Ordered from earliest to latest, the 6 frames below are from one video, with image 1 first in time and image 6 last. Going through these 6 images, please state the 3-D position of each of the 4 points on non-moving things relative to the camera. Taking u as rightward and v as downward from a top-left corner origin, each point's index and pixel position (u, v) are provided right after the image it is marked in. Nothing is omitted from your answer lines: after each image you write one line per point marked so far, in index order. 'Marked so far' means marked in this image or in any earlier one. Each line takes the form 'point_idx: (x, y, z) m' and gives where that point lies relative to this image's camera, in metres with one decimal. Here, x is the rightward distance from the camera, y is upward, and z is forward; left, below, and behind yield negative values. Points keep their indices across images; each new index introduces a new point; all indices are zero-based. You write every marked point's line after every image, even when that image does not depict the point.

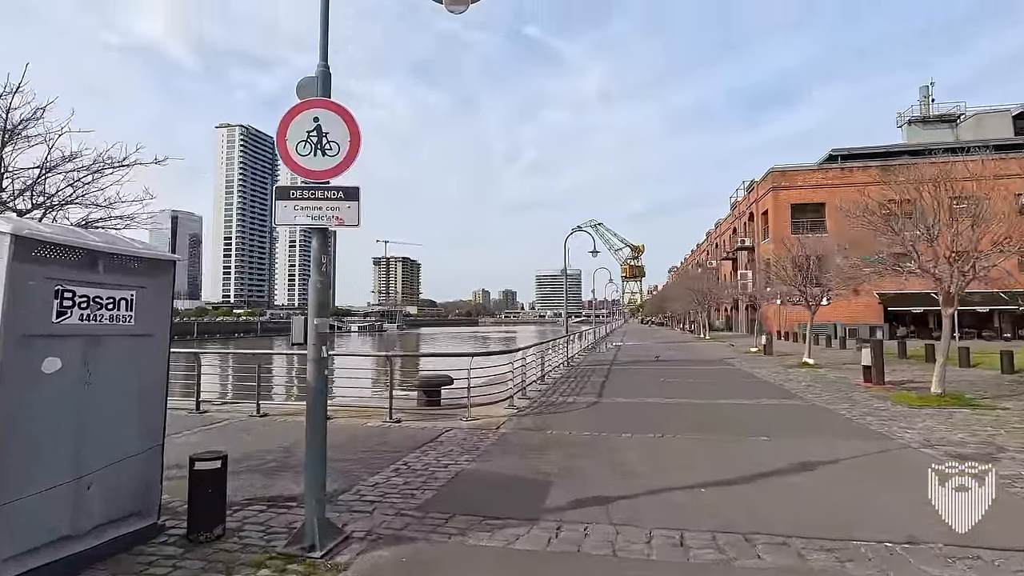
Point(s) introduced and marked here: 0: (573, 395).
0: (+1.6, -2.7, +13.7) m
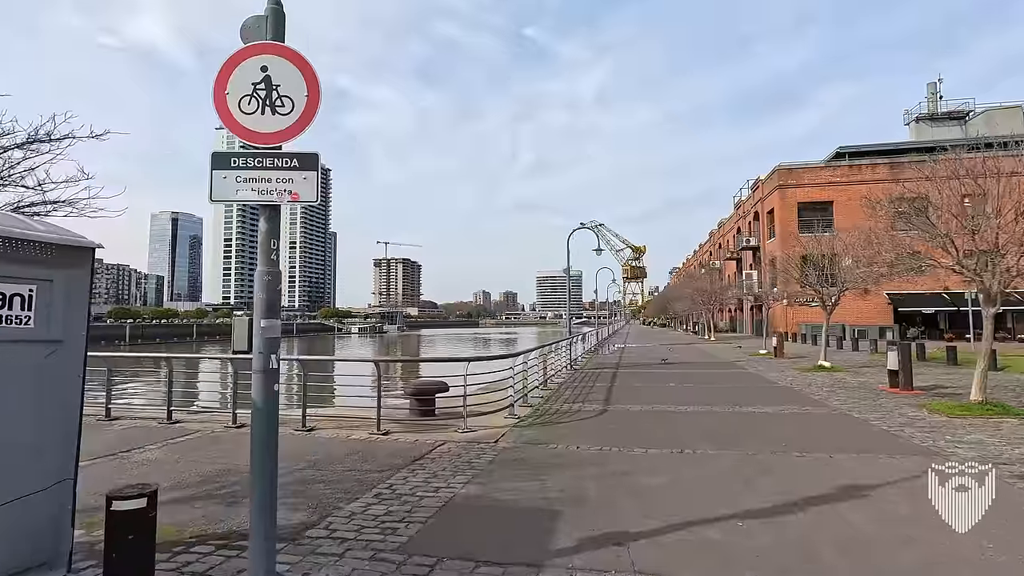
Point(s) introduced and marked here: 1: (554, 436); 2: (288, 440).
0: (+1.6, -2.7, +12.7) m
1: (+0.7, -2.5, +9.1) m
2: (-3.6, -2.5, +8.8) m
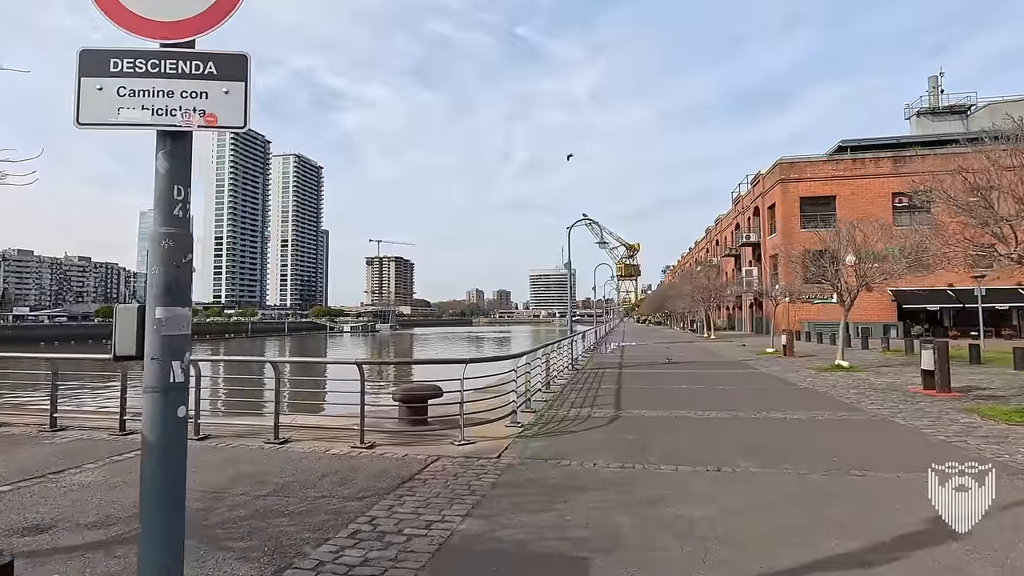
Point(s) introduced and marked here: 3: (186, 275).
0: (+1.6, -2.6, +11.5) m
1: (+0.8, -2.4, +7.8) m
2: (-3.6, -2.4, +7.5) m
3: (-1.5, +0.1, +2.4) m
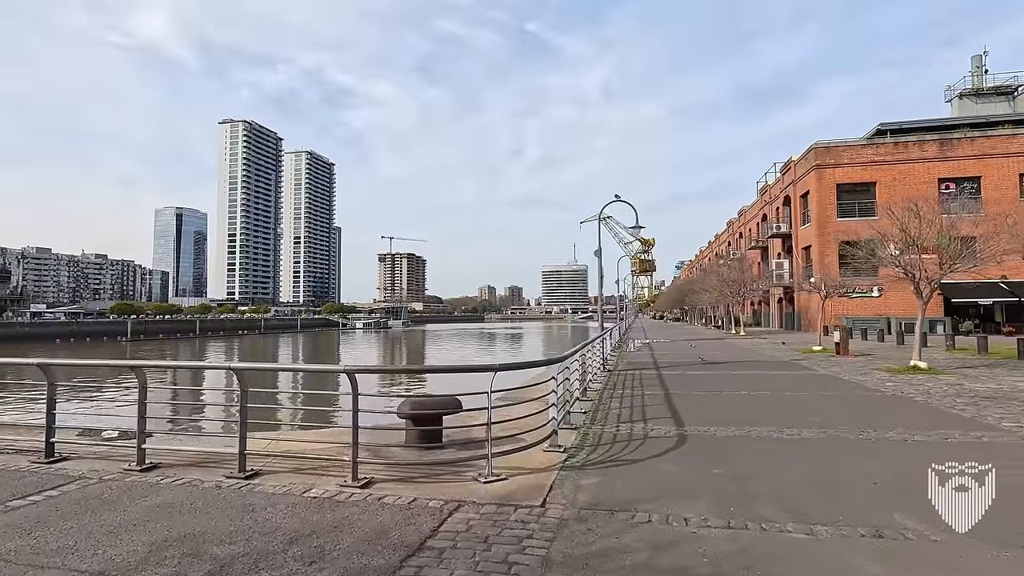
0: (+2.2, -2.3, +9.3) m
1: (+1.3, -2.1, +5.6) m
2: (-3.1, -2.2, +5.4) m
3: (-1.1, +0.2, +0.2) m
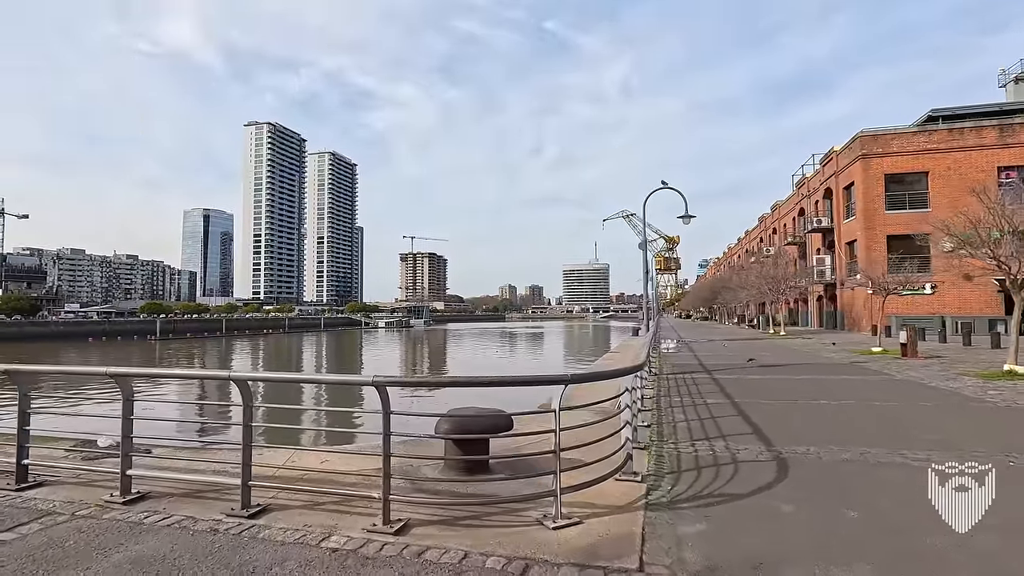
0: (+3.0, -2.2, +7.8) m
1: (+1.9, -2.0, +4.2) m
2: (-2.4, -2.1, +4.1) m
3: (-0.6, +0.3, -1.1) m
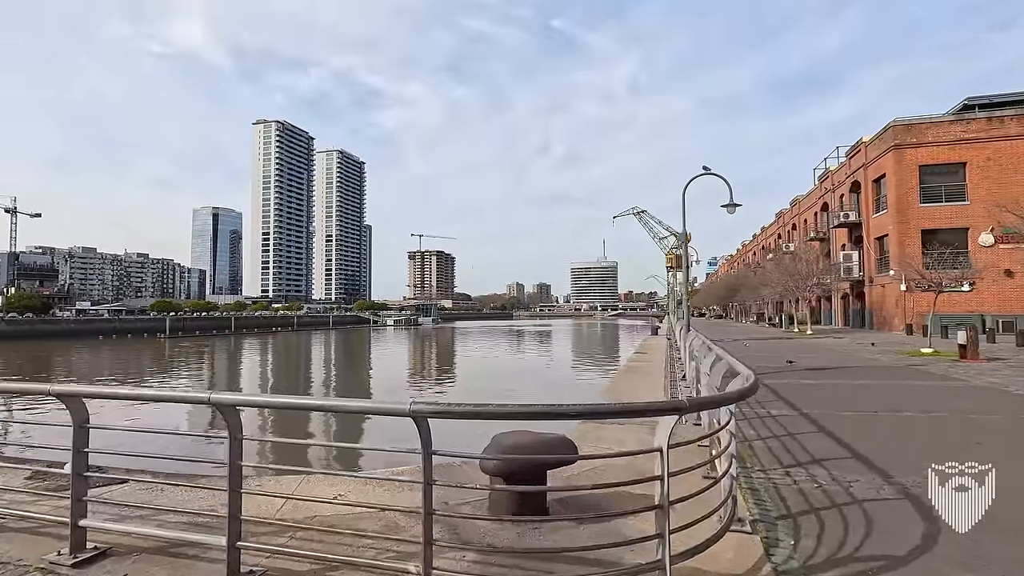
0: (+3.6, -2.1, +6.4) m
1: (+2.5, -2.0, +2.8) m
2: (-1.9, -2.0, +2.8) m
3: (-0.1, +0.4, -2.5) m
